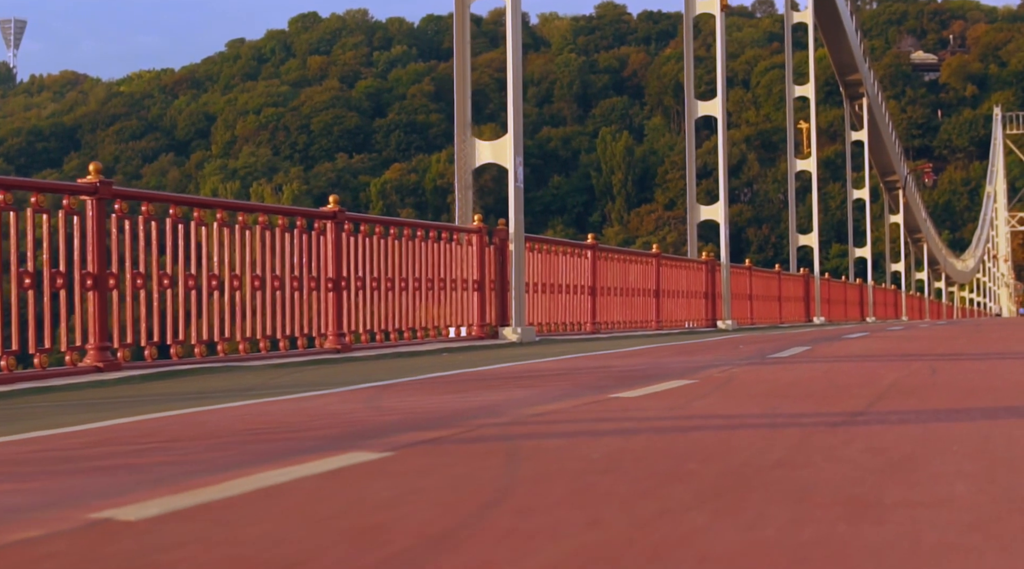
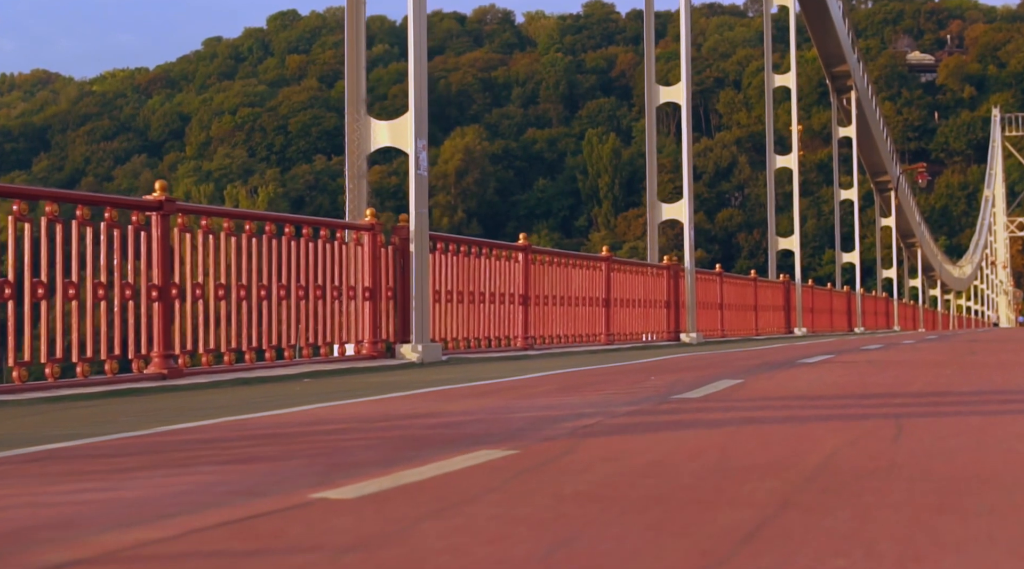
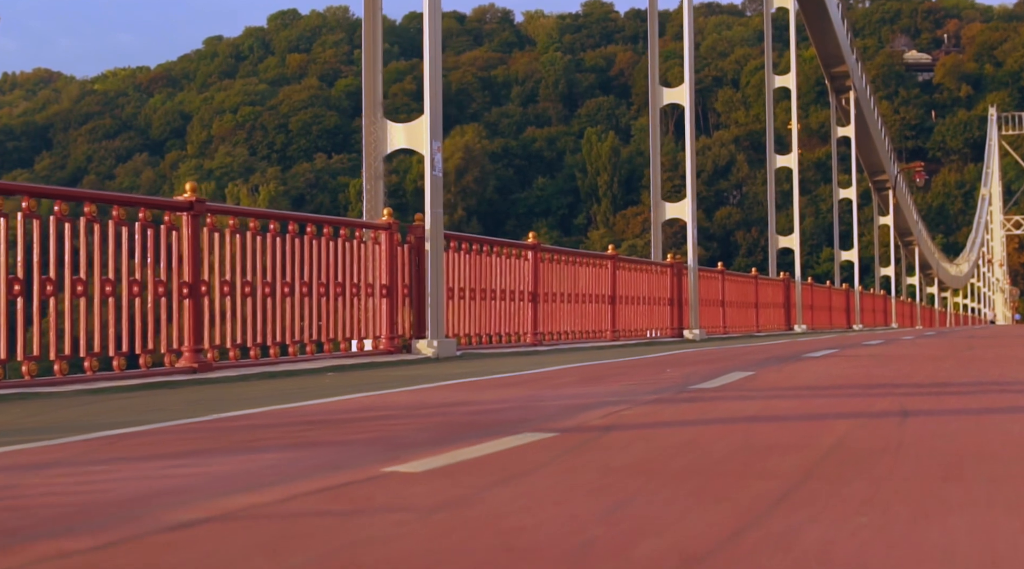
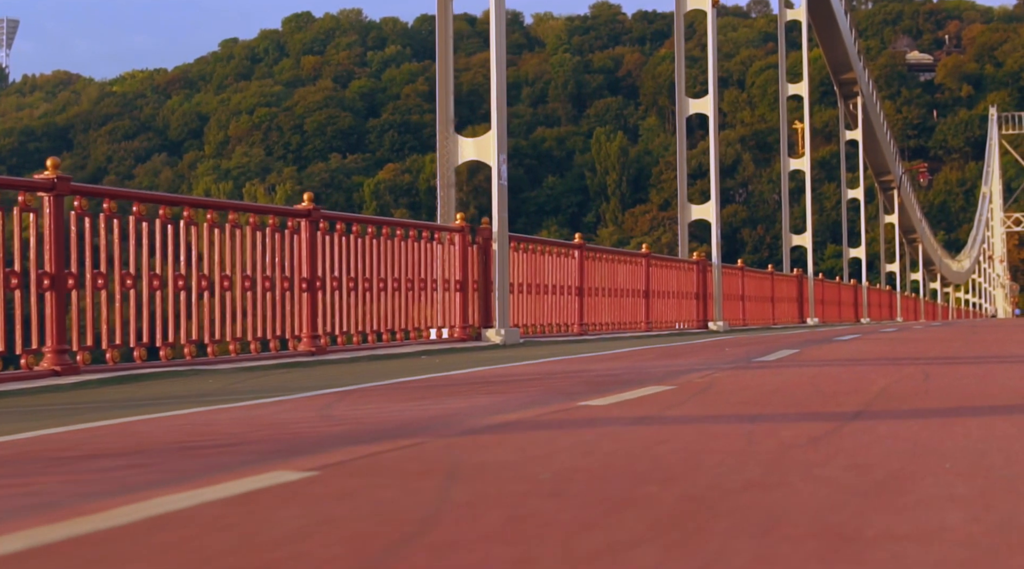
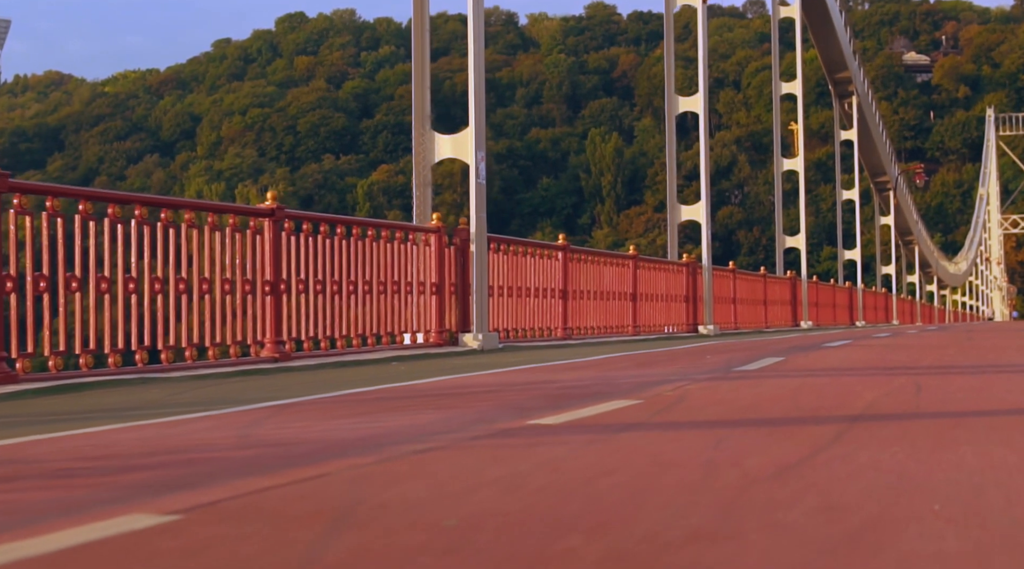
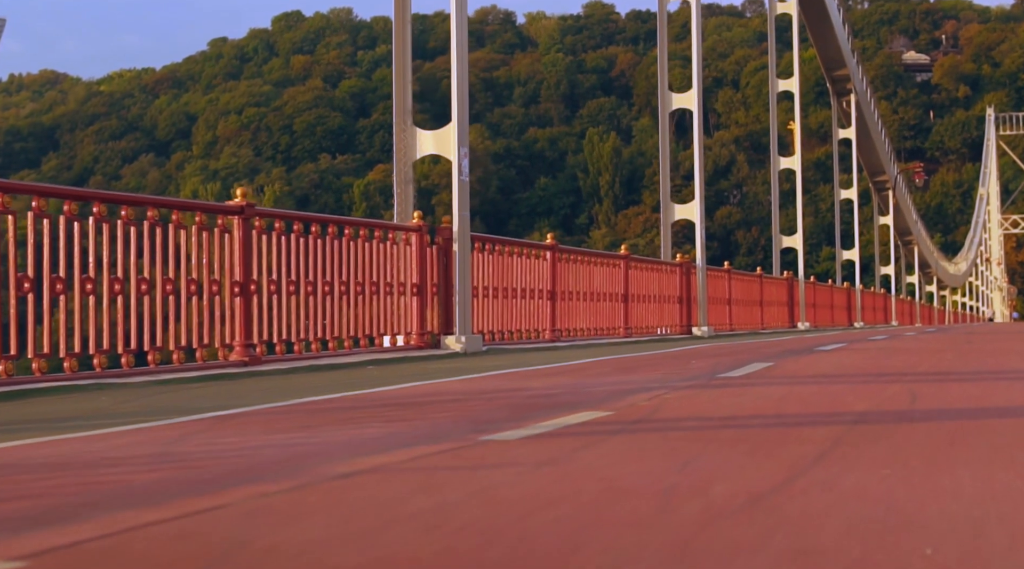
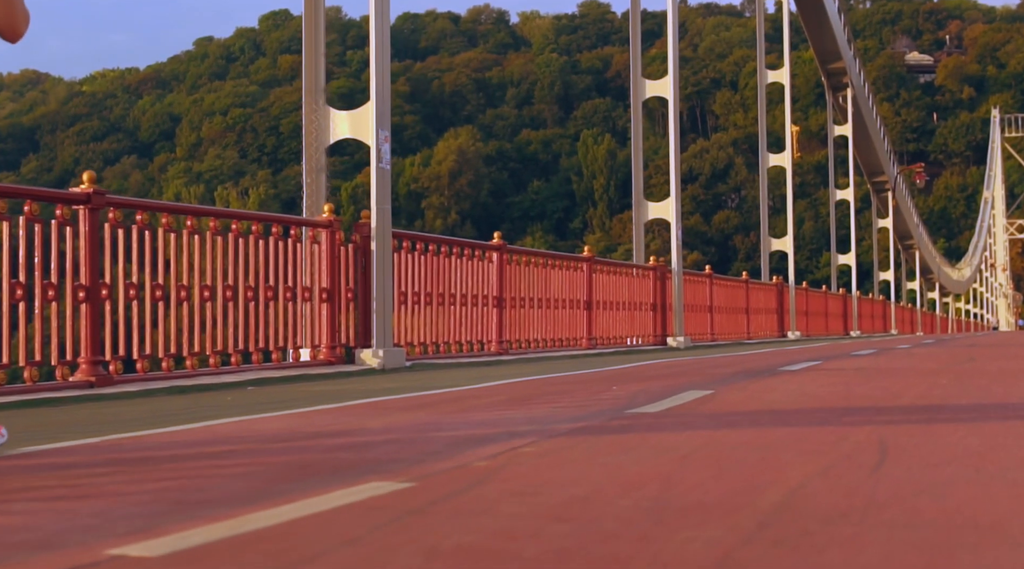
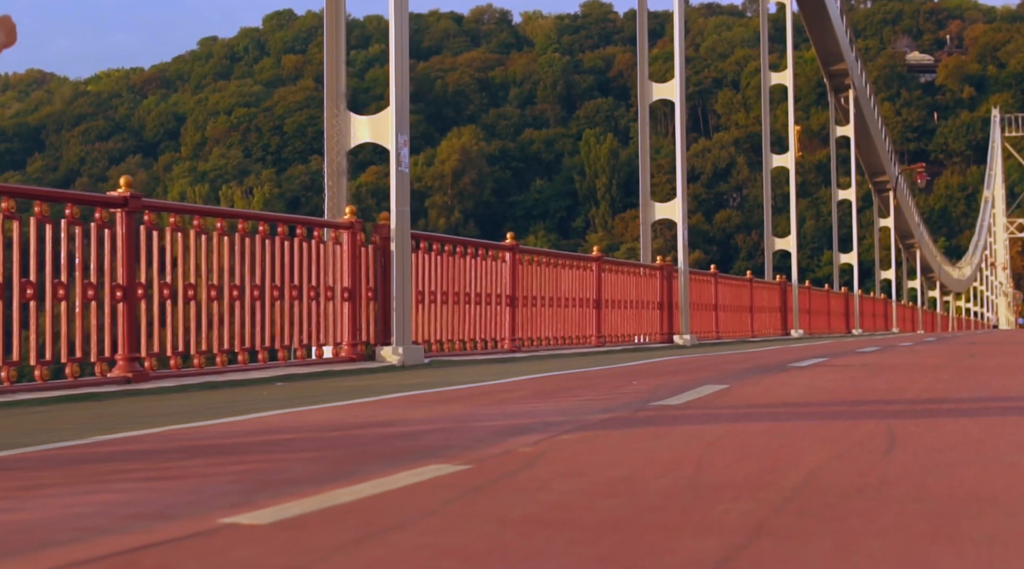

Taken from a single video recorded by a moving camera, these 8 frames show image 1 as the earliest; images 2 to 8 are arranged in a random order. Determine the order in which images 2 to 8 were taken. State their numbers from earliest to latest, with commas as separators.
4, 5, 6, 3, 2, 8, 7
